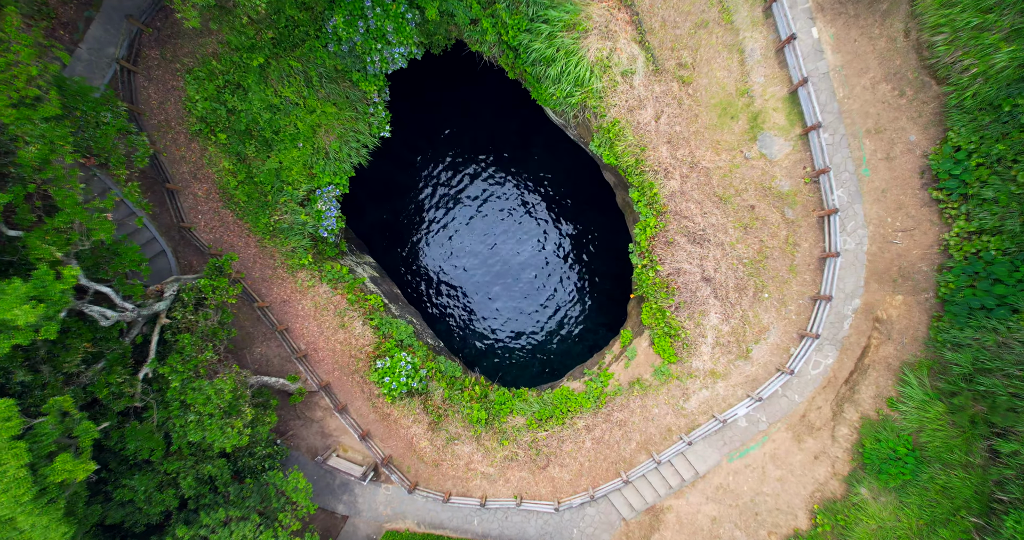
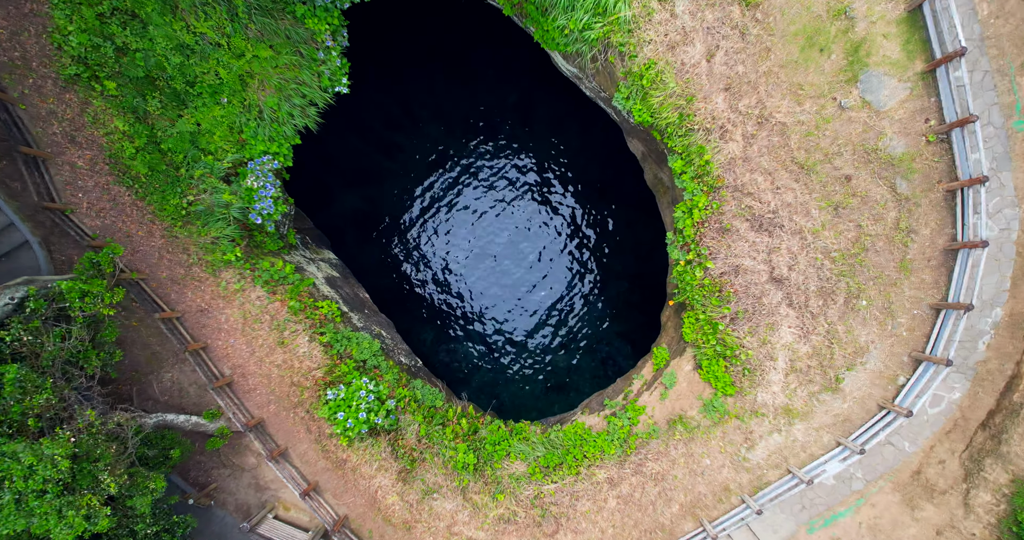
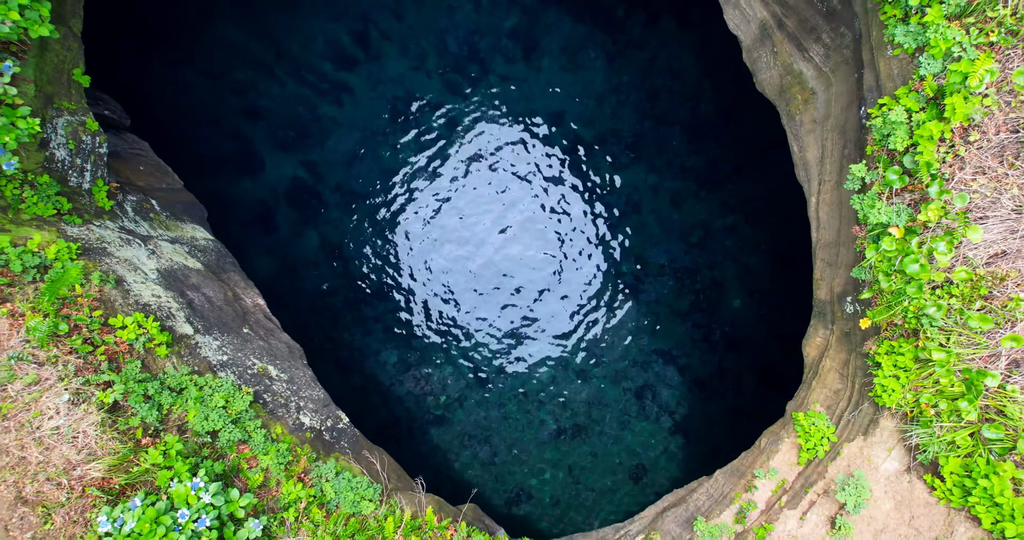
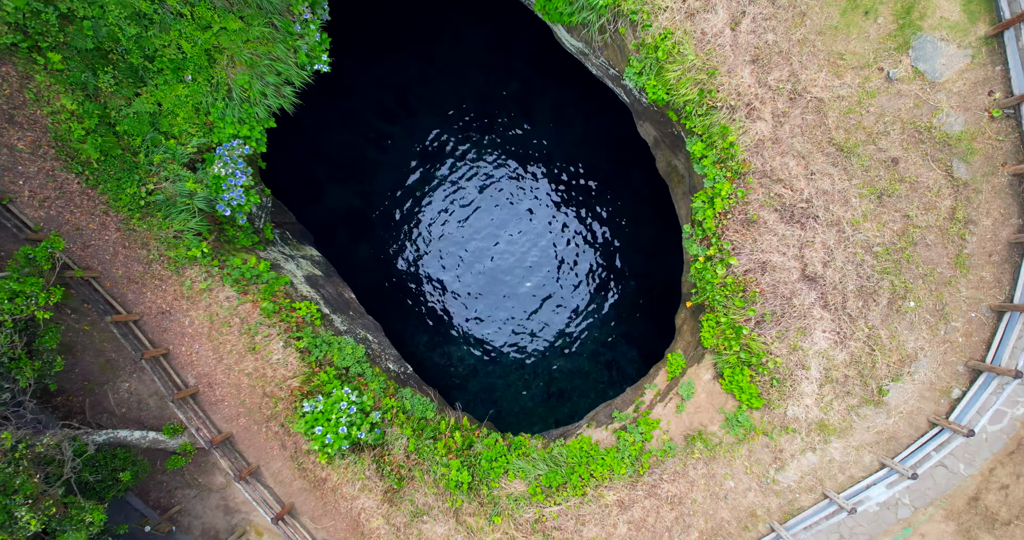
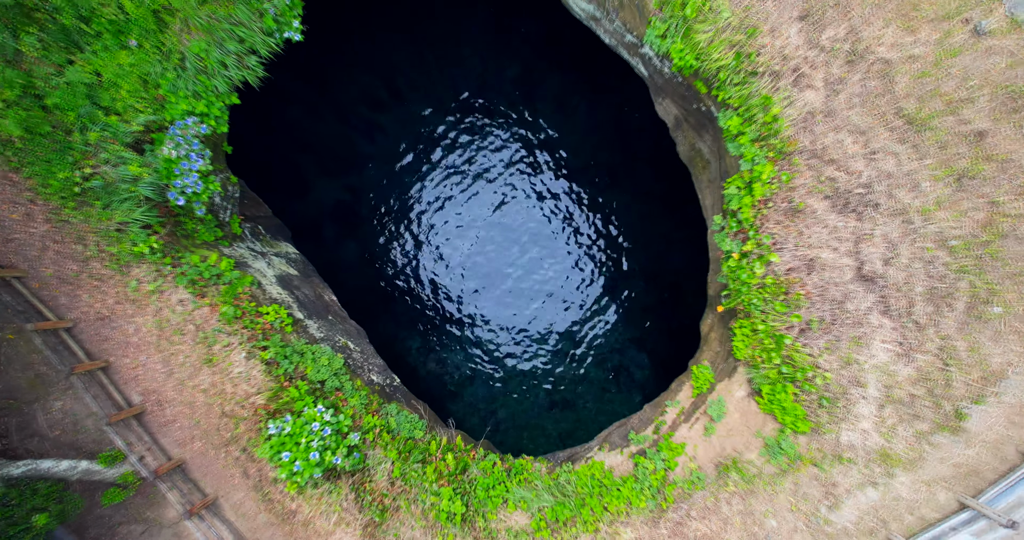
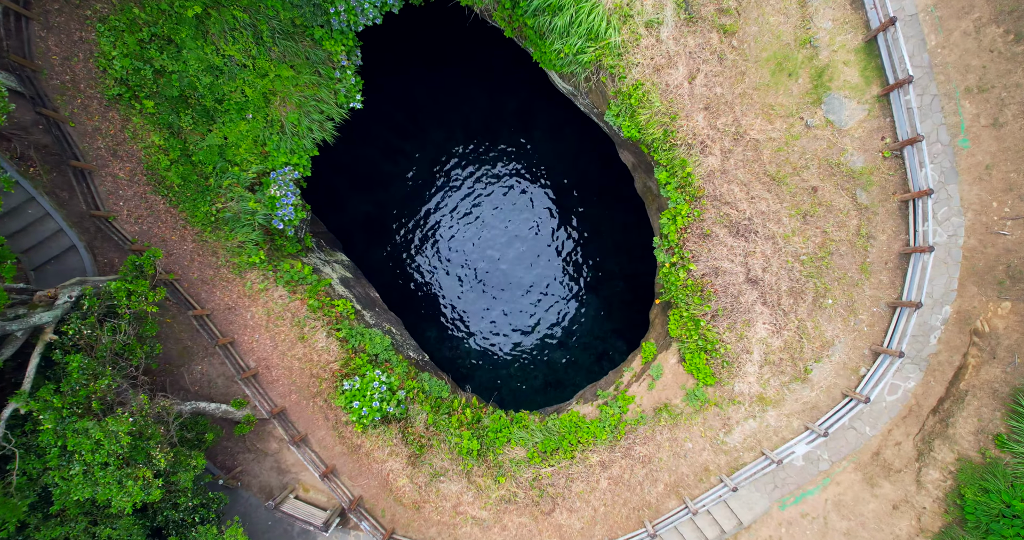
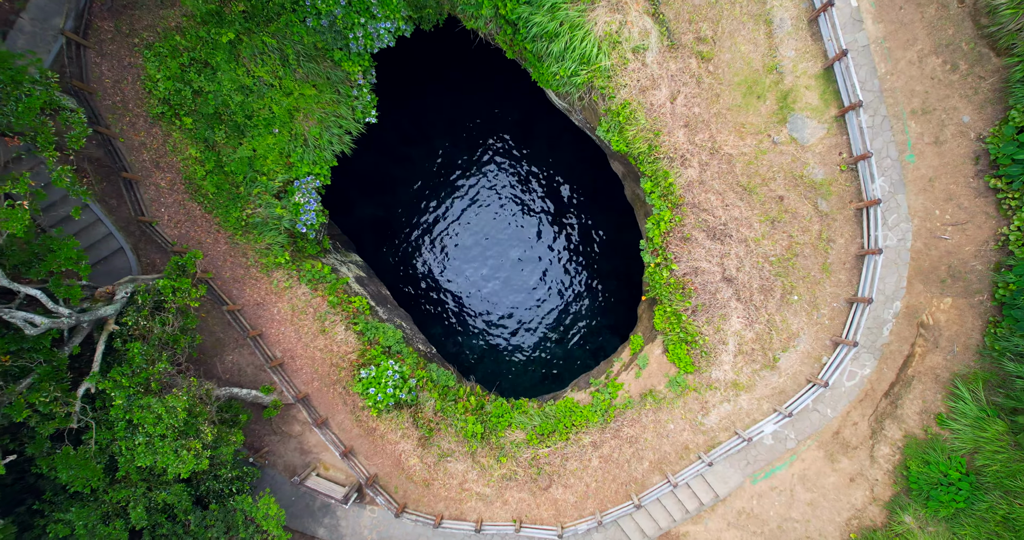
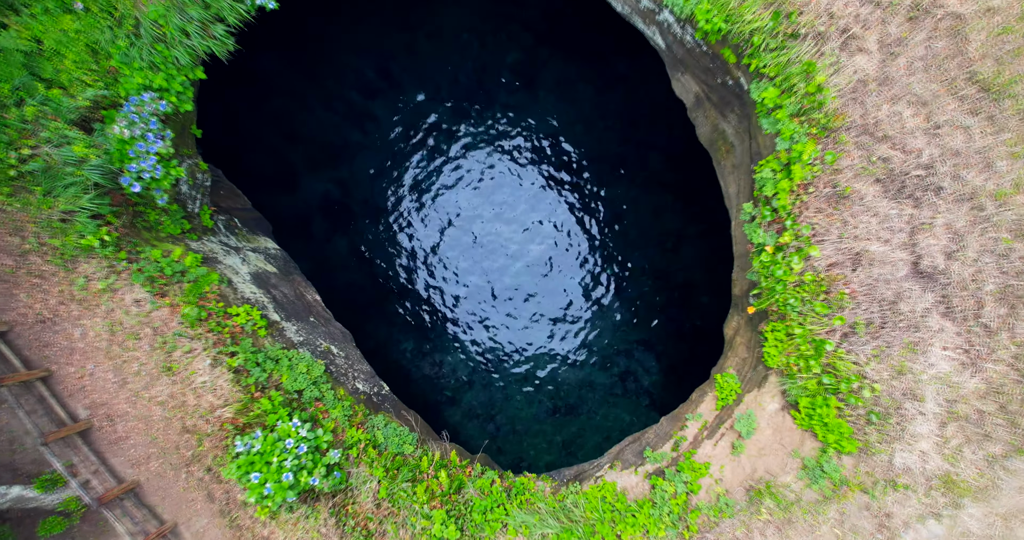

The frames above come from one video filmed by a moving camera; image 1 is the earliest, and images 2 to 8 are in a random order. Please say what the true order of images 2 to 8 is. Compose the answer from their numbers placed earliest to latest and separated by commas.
7, 6, 2, 4, 5, 8, 3
